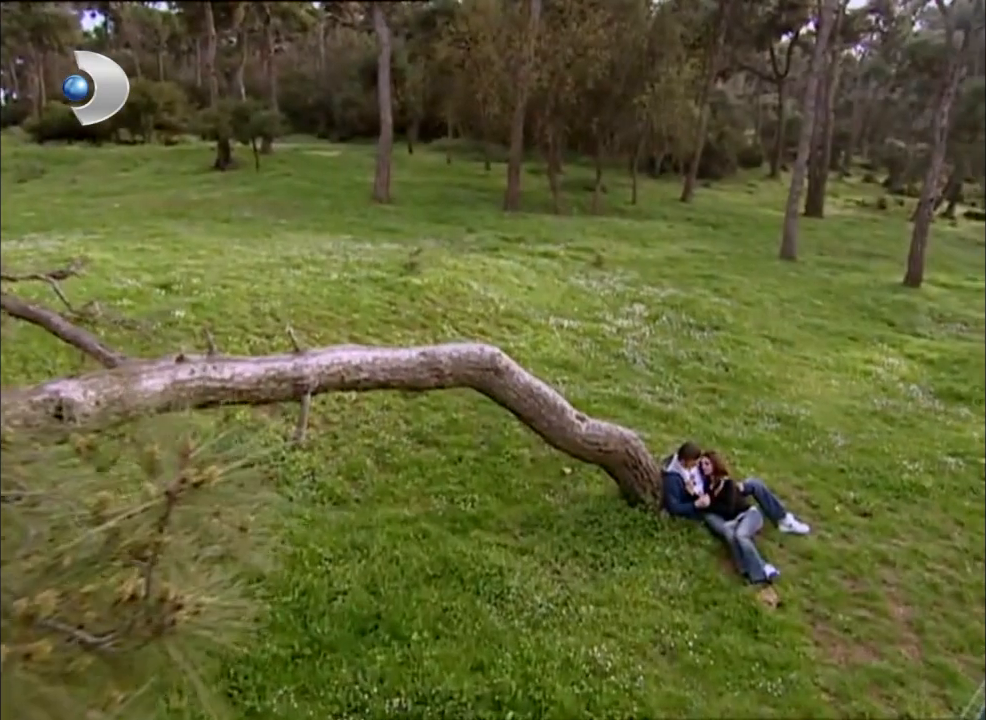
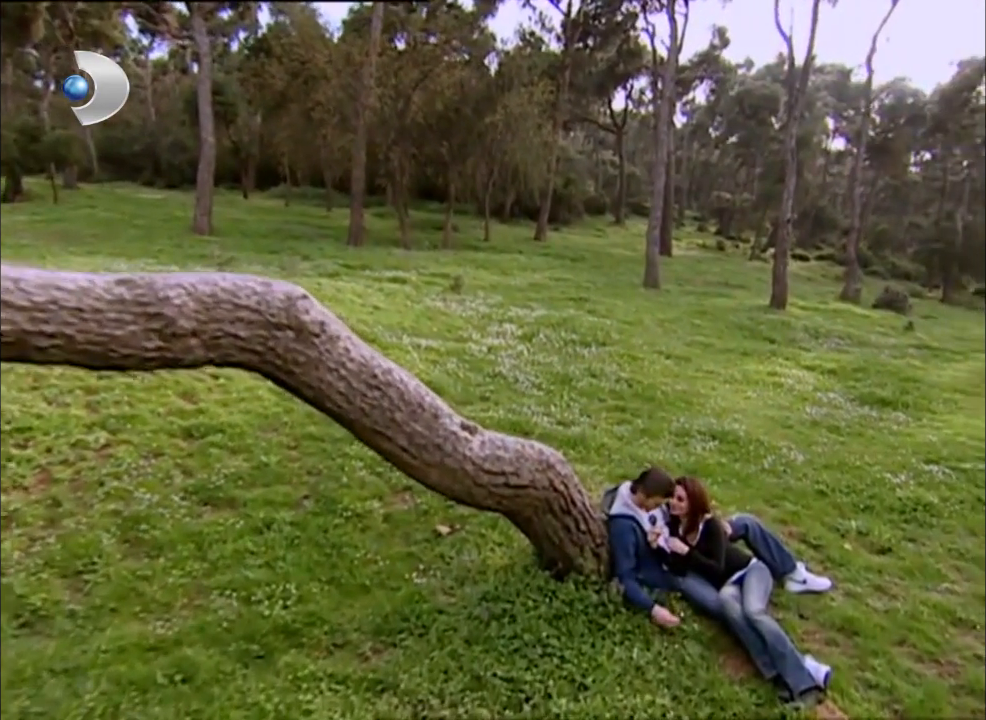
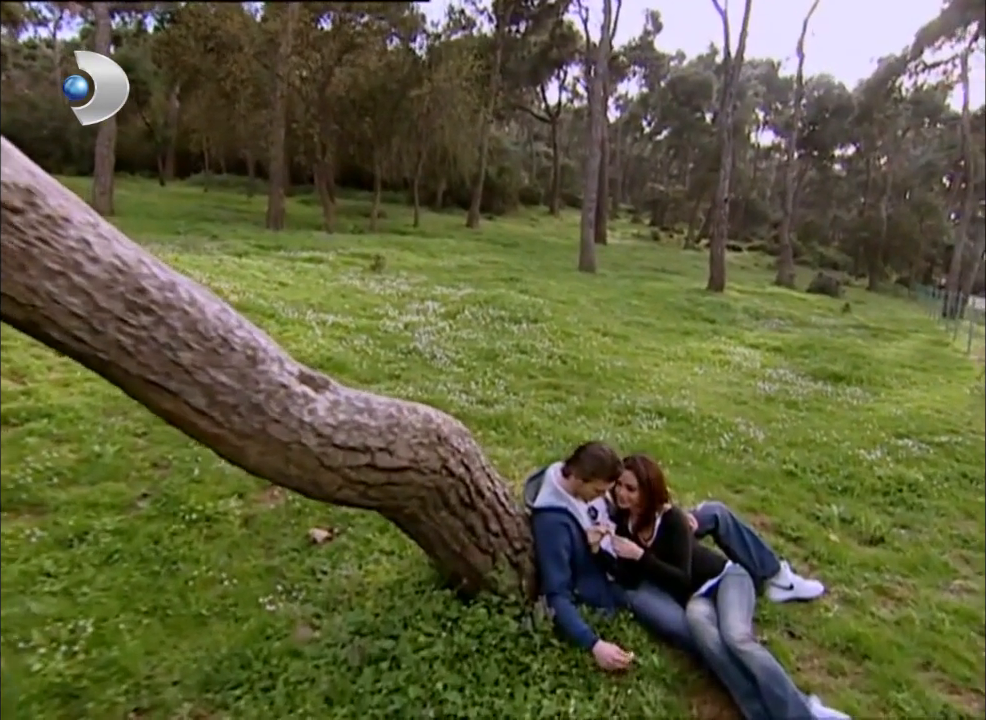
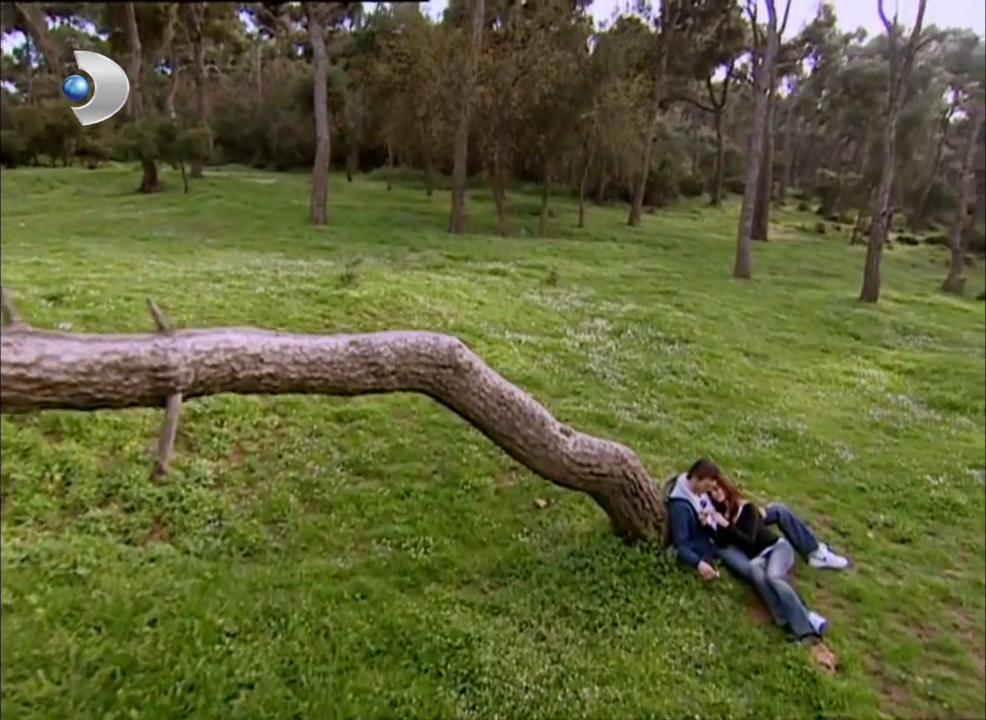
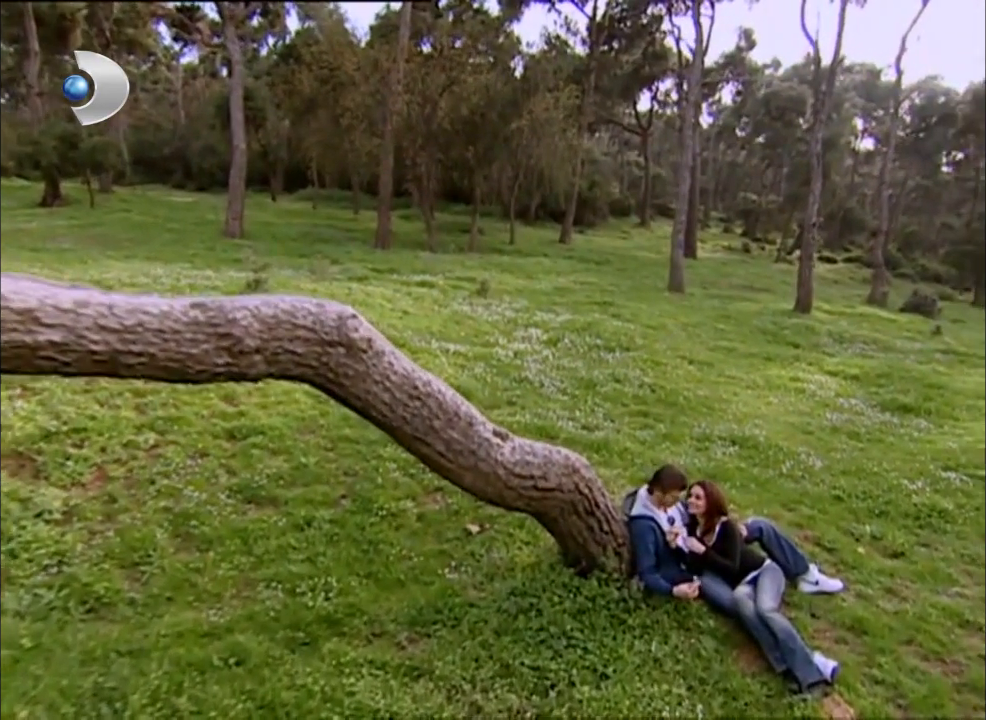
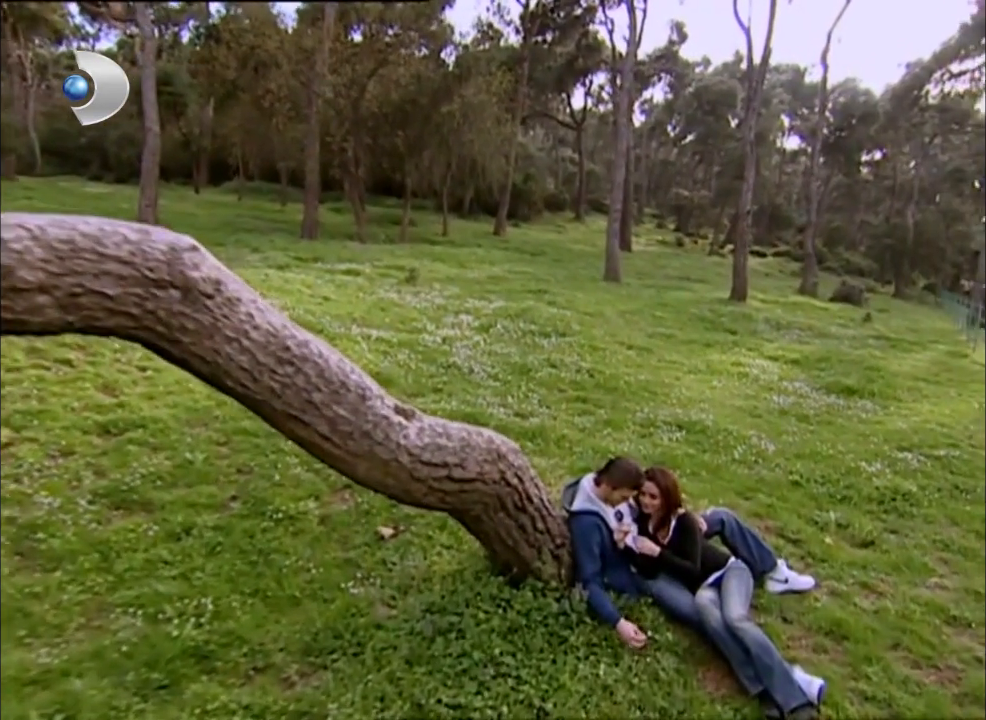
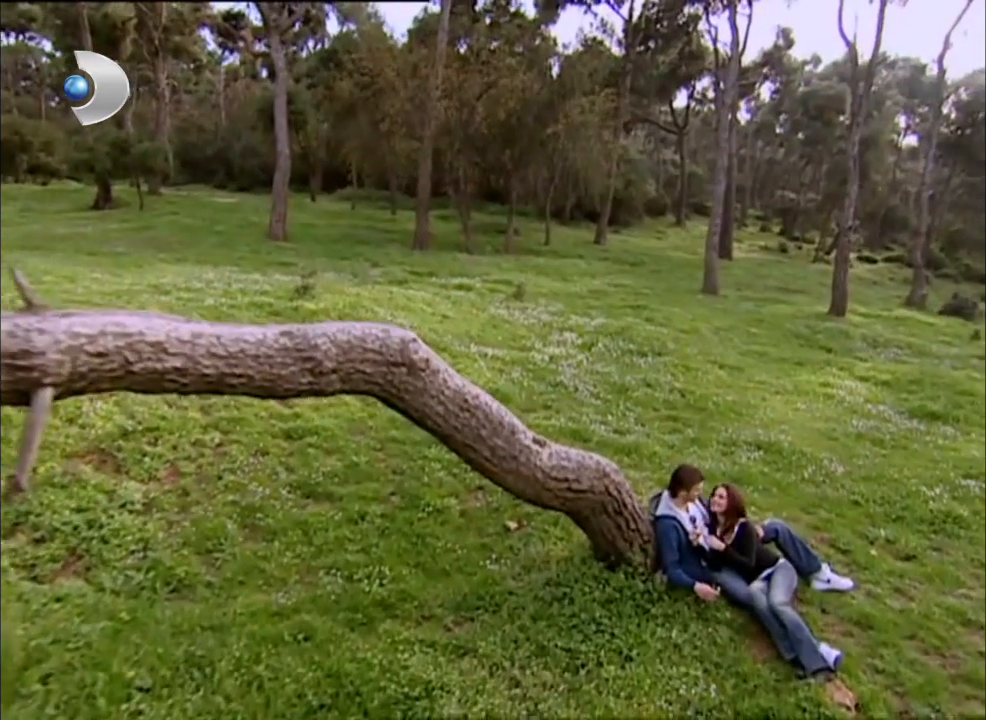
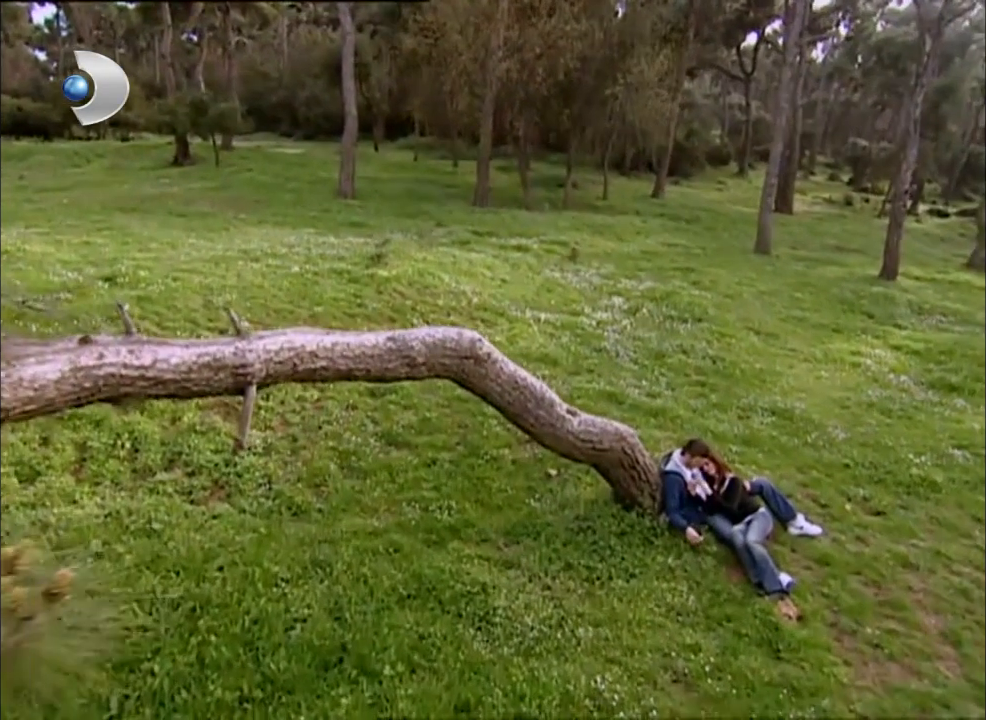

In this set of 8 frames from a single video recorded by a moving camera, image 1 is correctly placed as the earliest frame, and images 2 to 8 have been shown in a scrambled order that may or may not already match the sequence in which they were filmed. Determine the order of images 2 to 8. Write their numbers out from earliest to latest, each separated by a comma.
8, 4, 7, 5, 2, 6, 3
